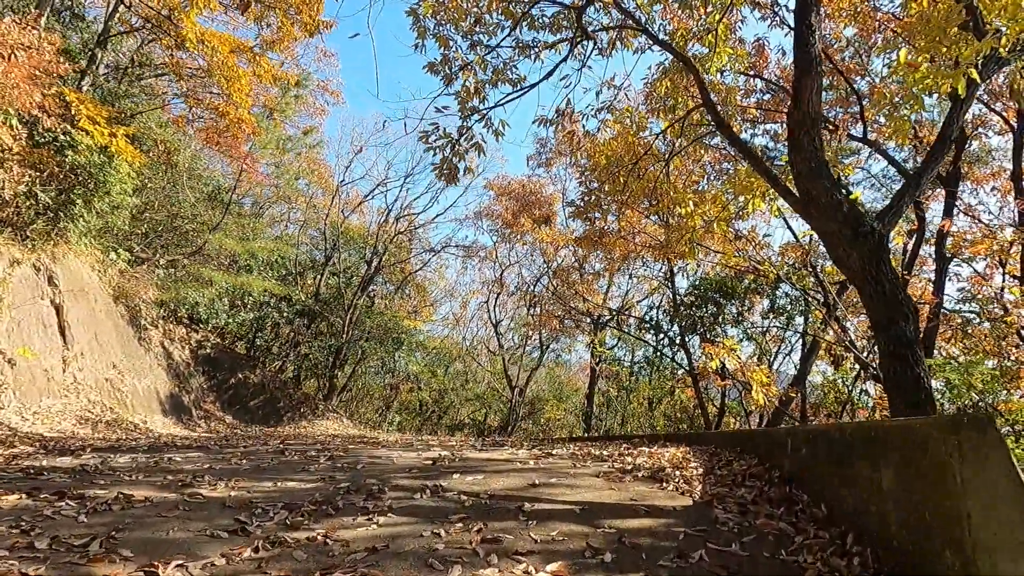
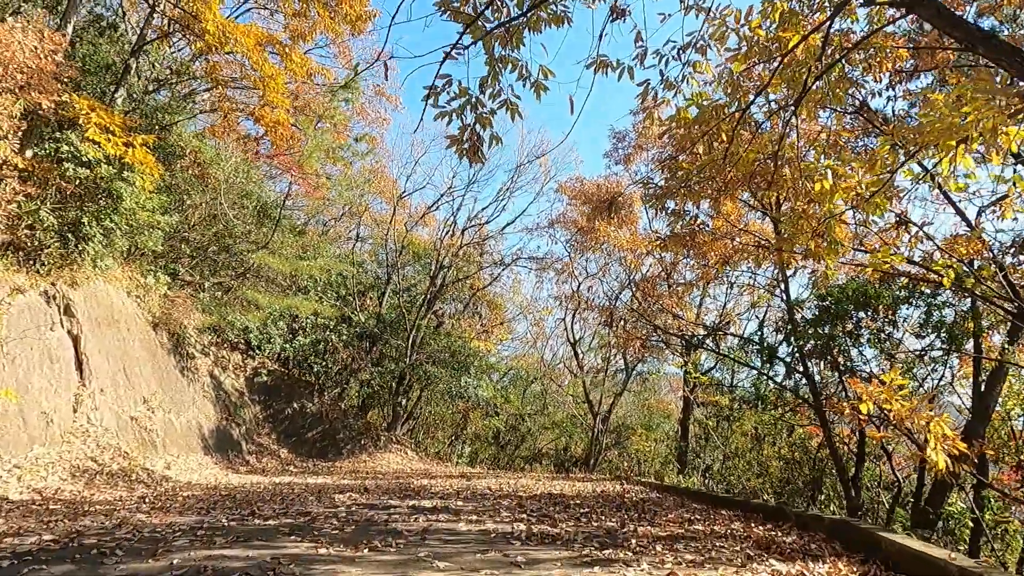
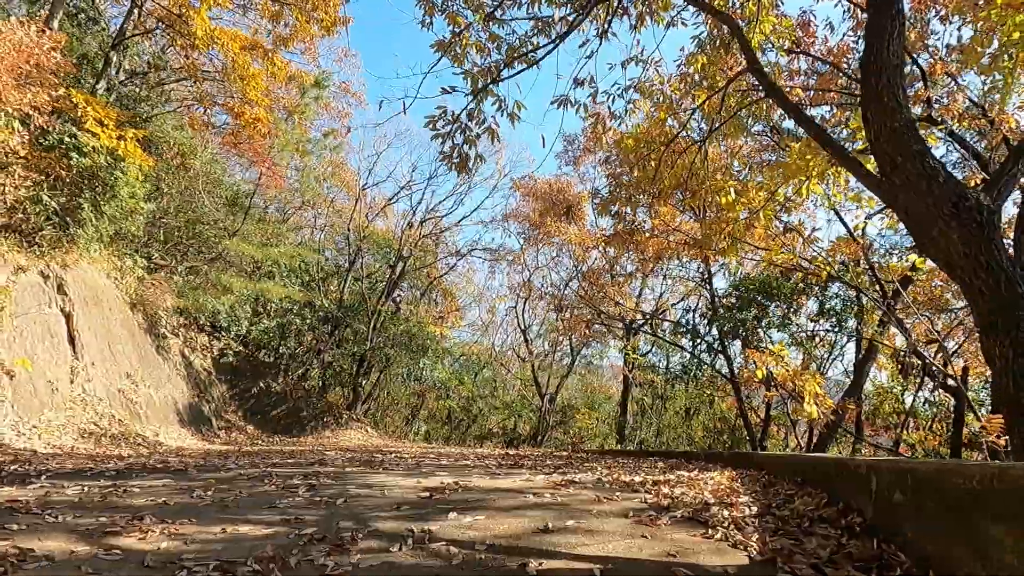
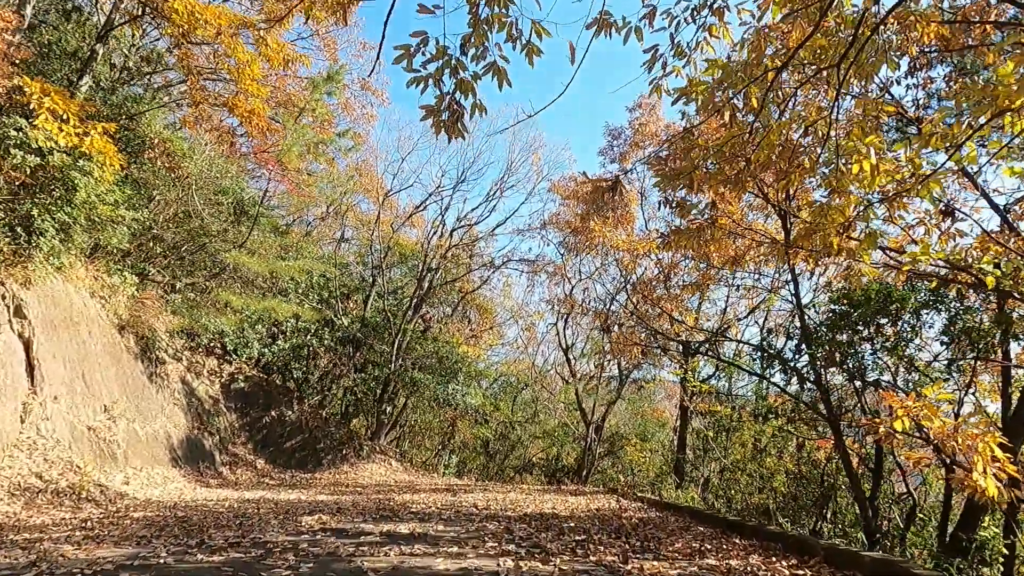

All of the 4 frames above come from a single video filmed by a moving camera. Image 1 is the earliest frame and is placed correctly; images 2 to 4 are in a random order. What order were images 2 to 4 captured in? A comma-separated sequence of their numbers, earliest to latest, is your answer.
3, 2, 4
